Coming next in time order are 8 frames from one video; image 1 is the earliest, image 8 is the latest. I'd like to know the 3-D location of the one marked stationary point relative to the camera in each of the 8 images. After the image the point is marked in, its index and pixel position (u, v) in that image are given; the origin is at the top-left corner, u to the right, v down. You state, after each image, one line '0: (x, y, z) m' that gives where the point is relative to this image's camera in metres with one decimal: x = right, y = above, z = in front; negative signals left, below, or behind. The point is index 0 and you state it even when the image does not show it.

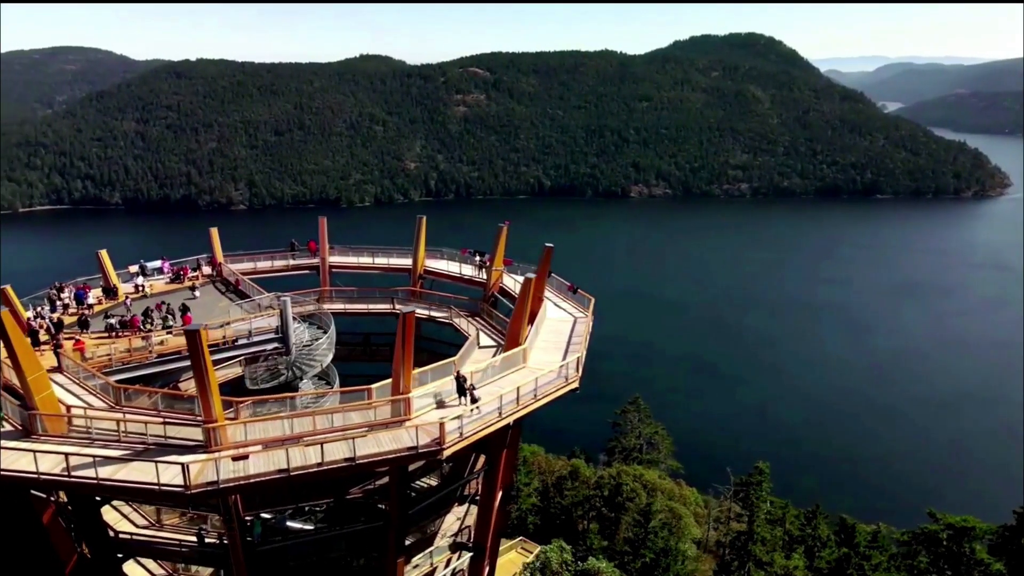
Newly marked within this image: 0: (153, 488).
0: (-10.7, -5.9, +19.7) m
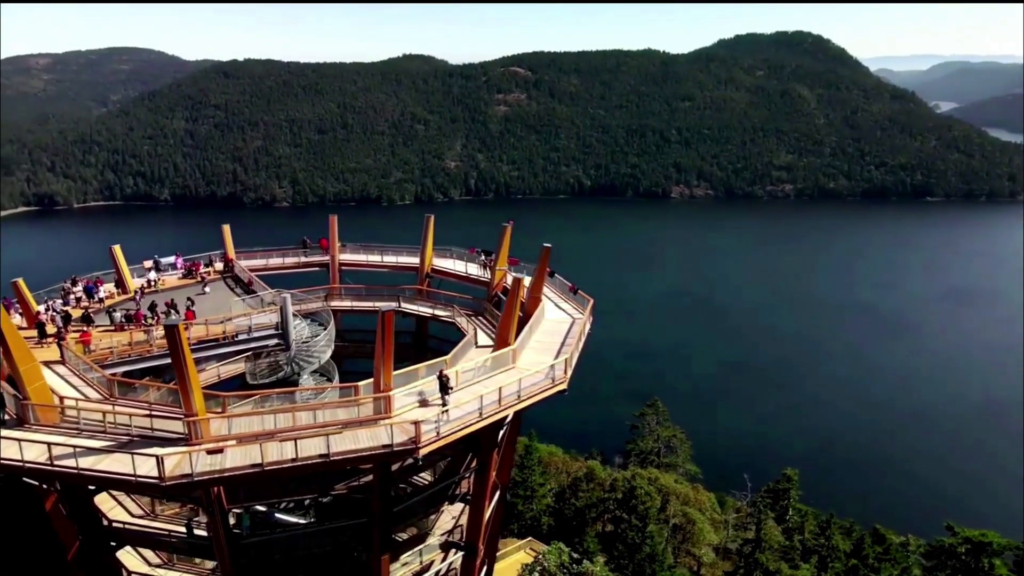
0: (-11.6, -5.8, +20.1) m
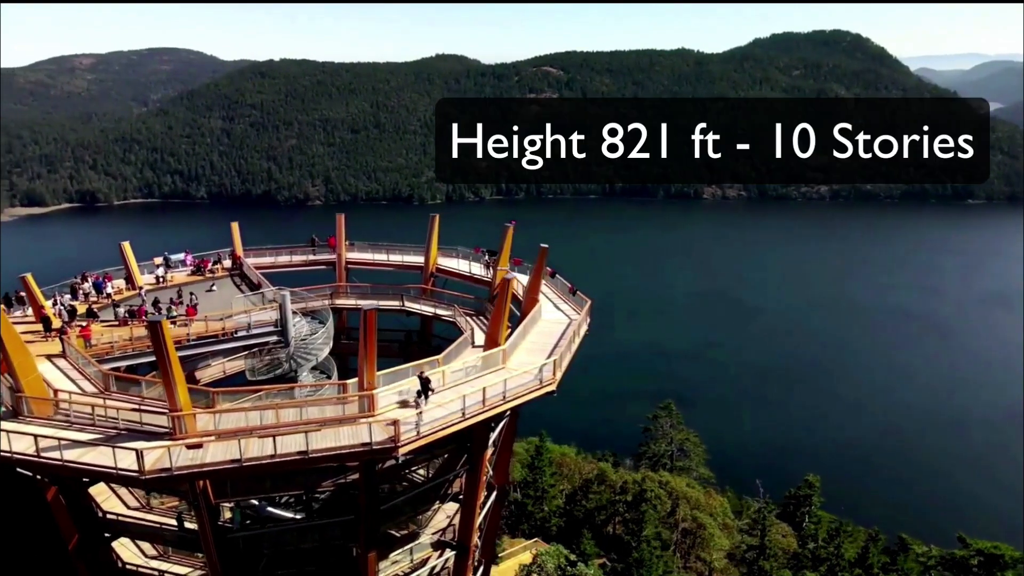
0: (-12.4, -5.6, +20.5) m
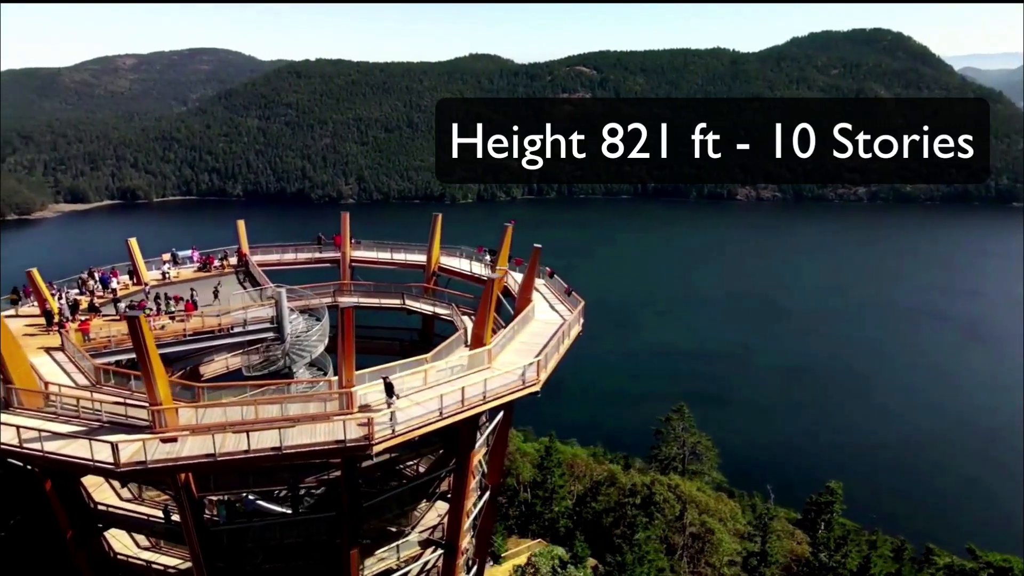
0: (-13.3, -5.5, +20.9) m
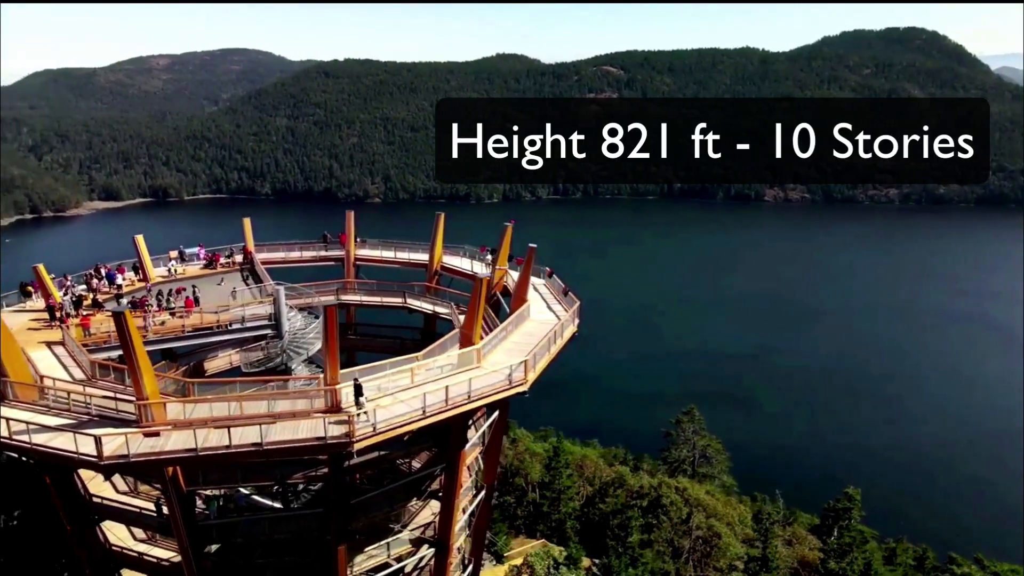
0: (-14.0, -5.4, +21.3) m
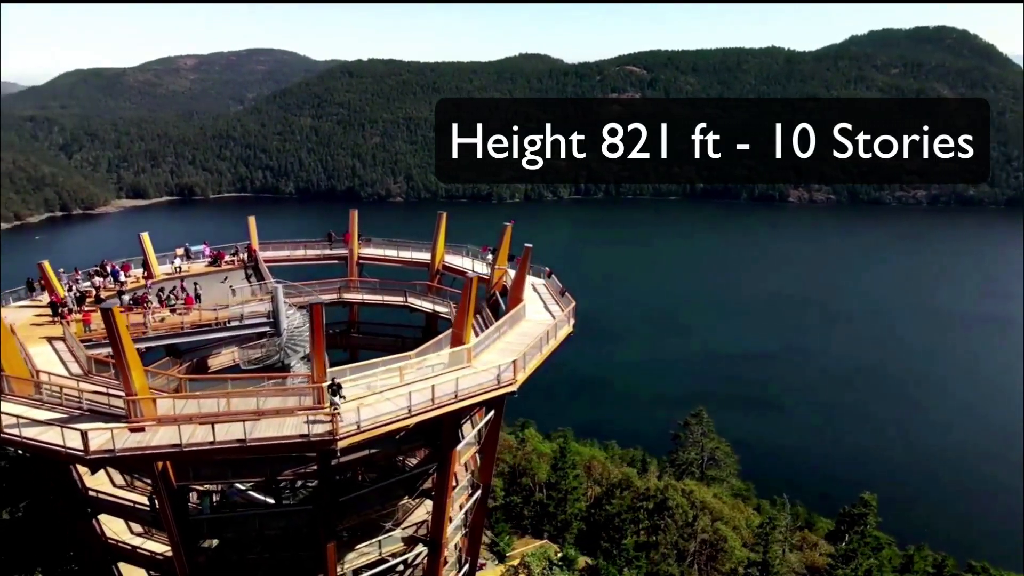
0: (-14.7, -5.2, +21.6) m
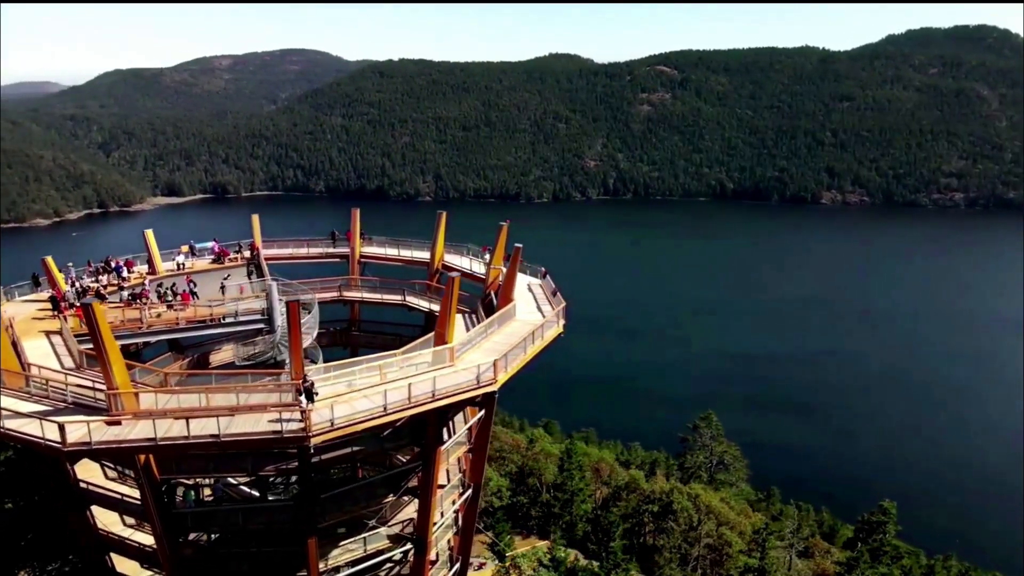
0: (-15.7, -5.1, +22.0) m
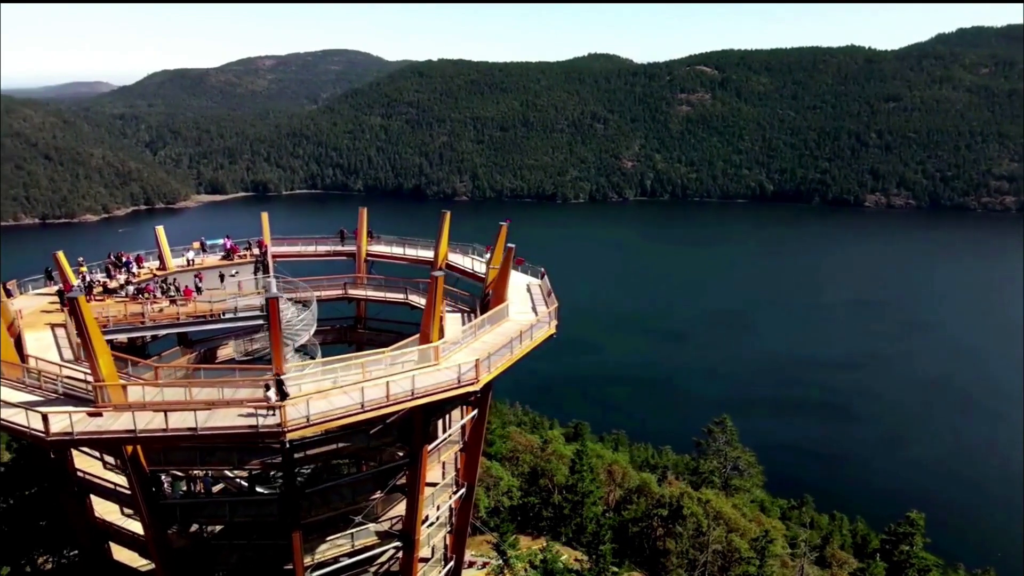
0: (-16.6, -4.9, +22.7) m
